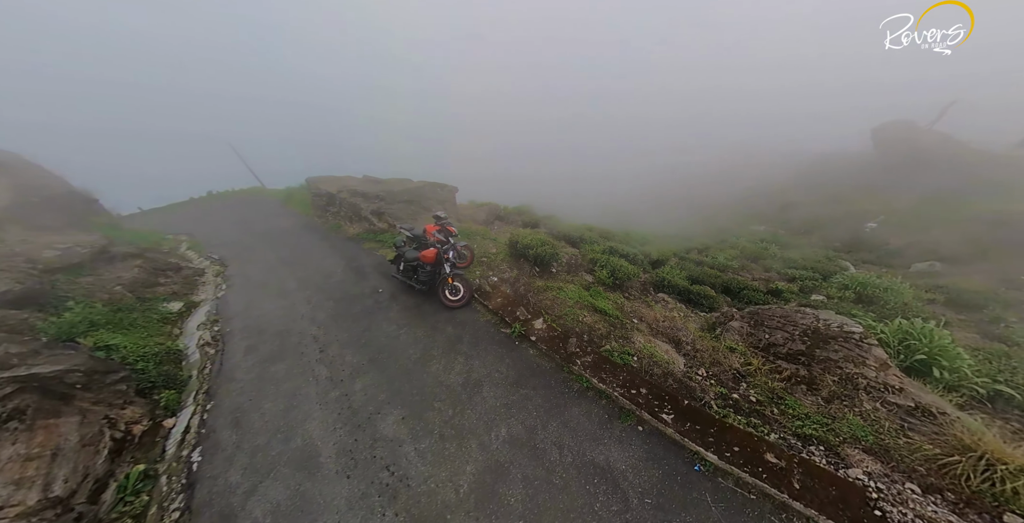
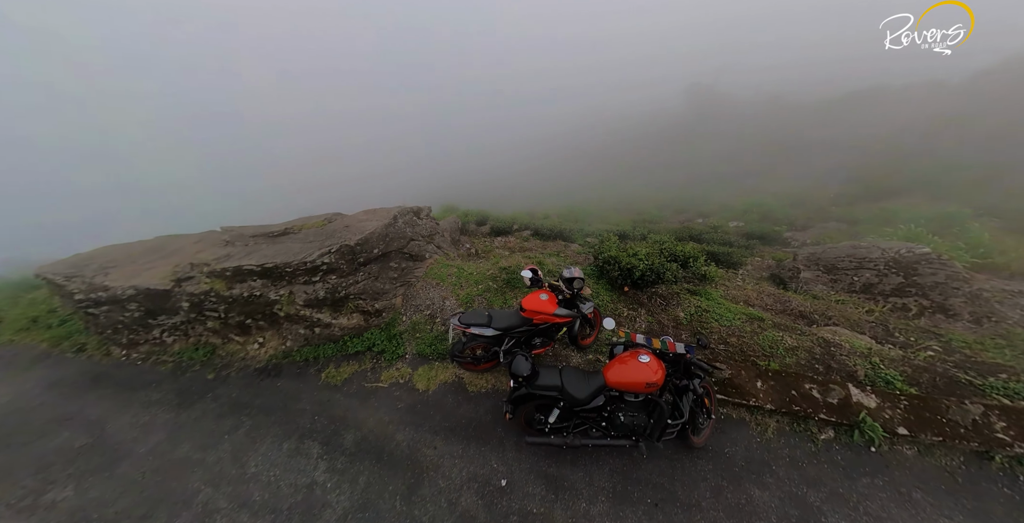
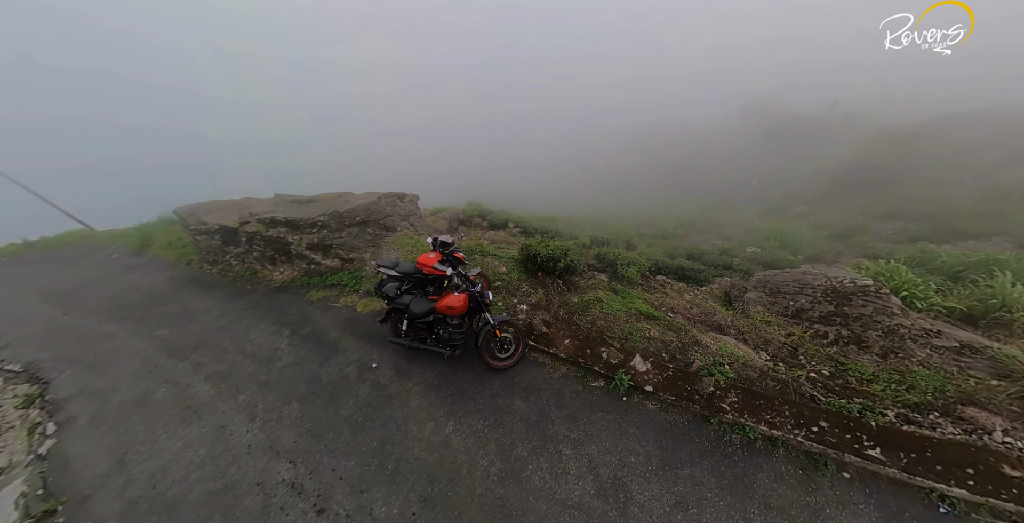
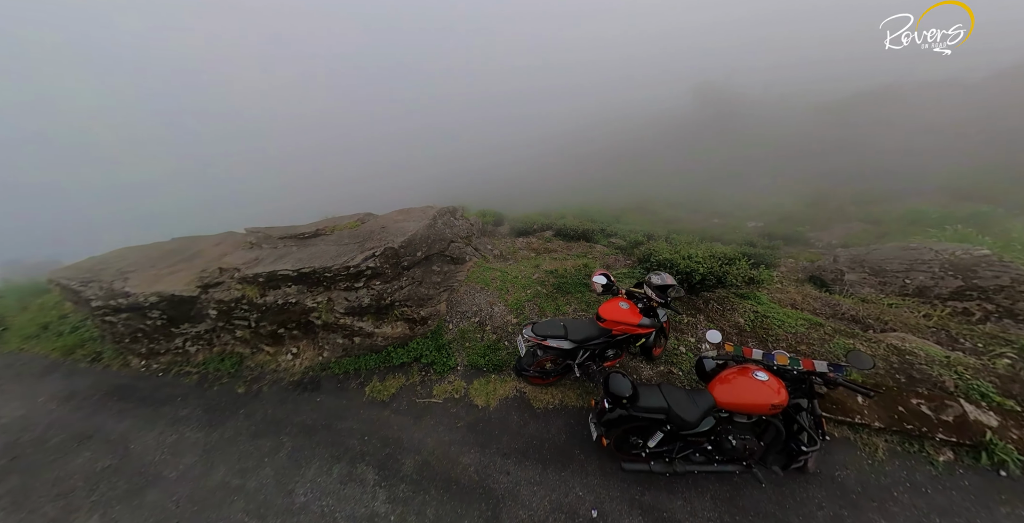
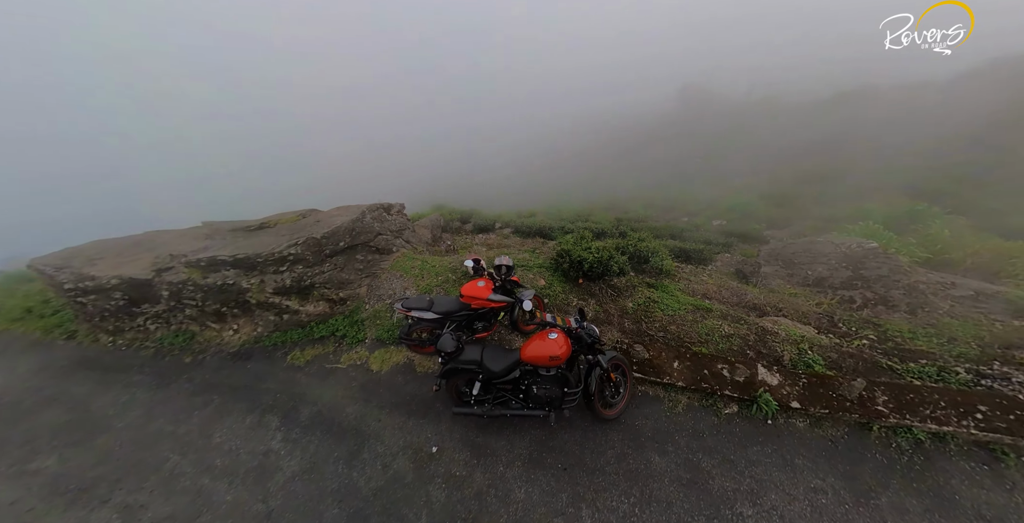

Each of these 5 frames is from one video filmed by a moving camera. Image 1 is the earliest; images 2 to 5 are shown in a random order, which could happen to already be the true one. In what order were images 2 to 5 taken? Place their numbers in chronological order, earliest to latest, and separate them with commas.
3, 5, 2, 4
